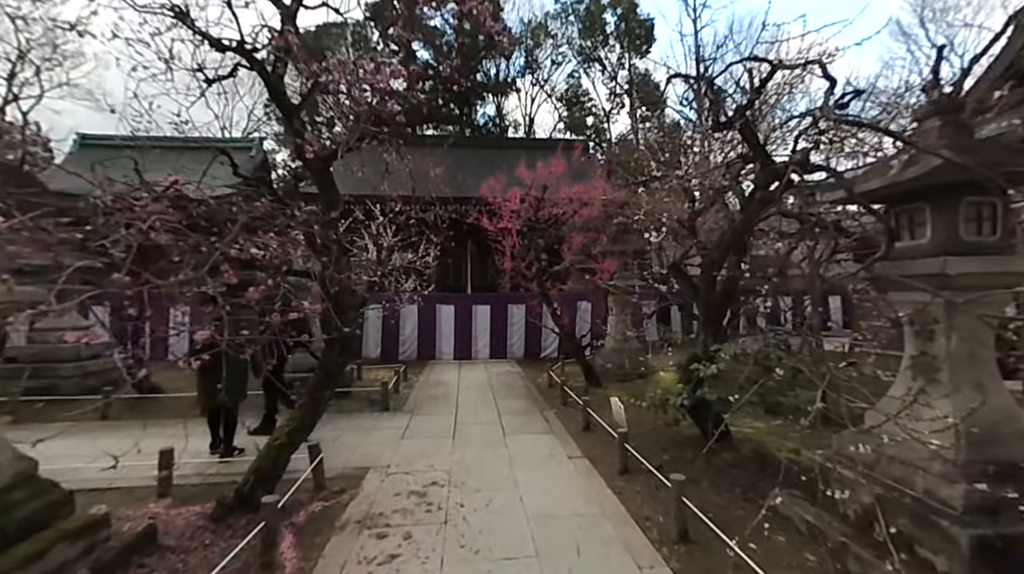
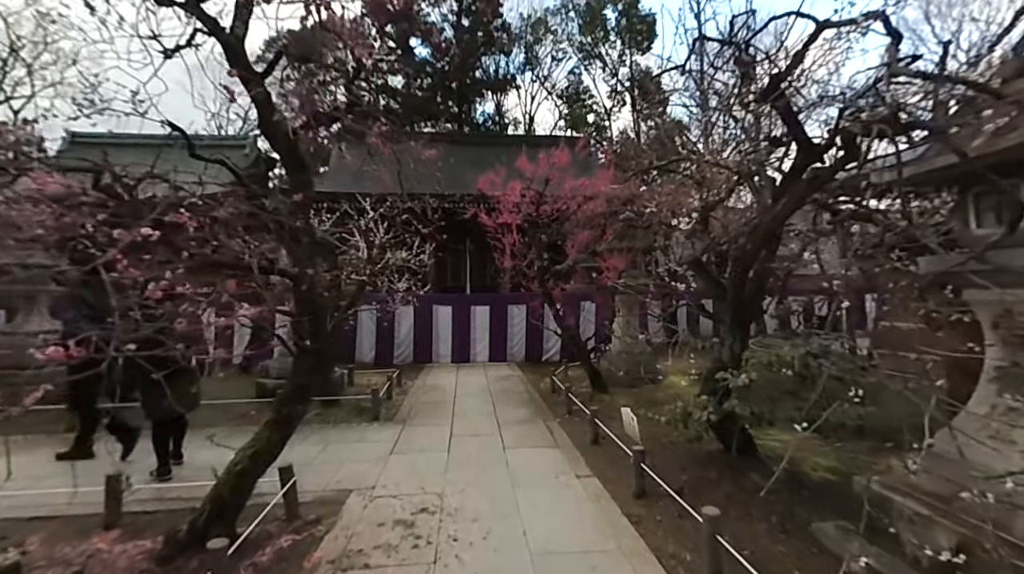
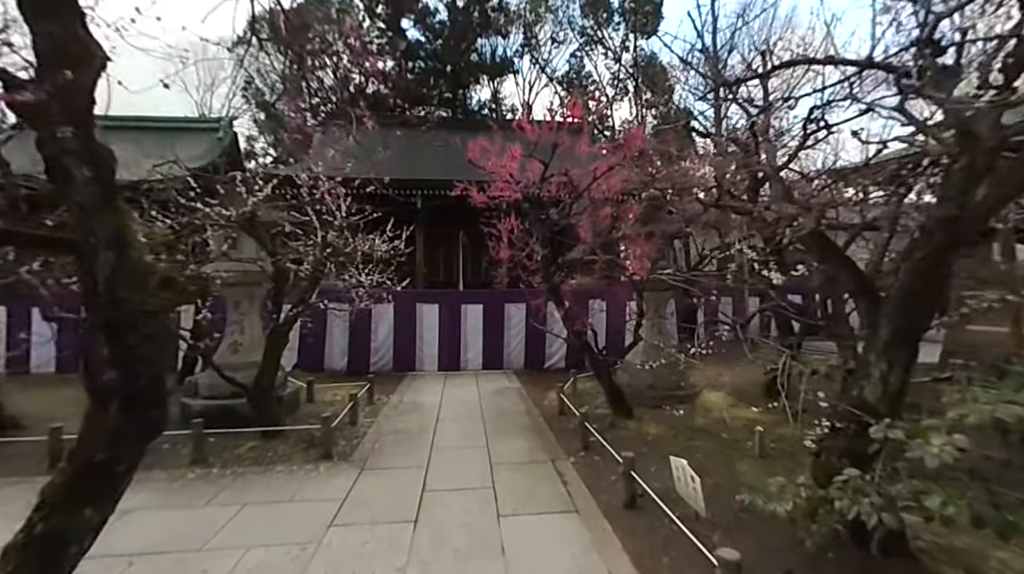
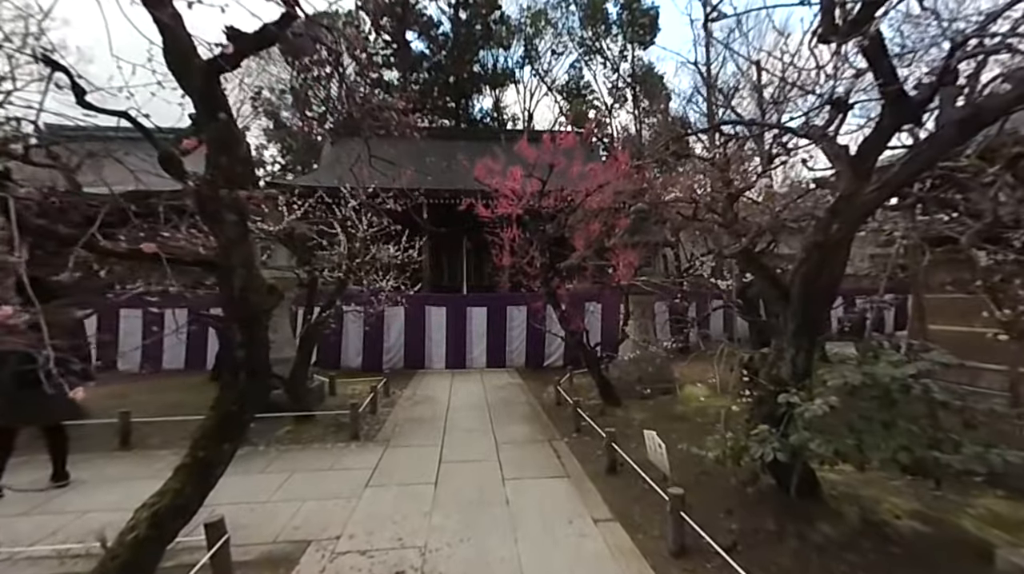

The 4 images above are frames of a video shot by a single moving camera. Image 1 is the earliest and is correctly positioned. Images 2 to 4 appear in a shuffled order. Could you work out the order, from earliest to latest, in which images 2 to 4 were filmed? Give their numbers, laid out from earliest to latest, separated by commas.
2, 4, 3
